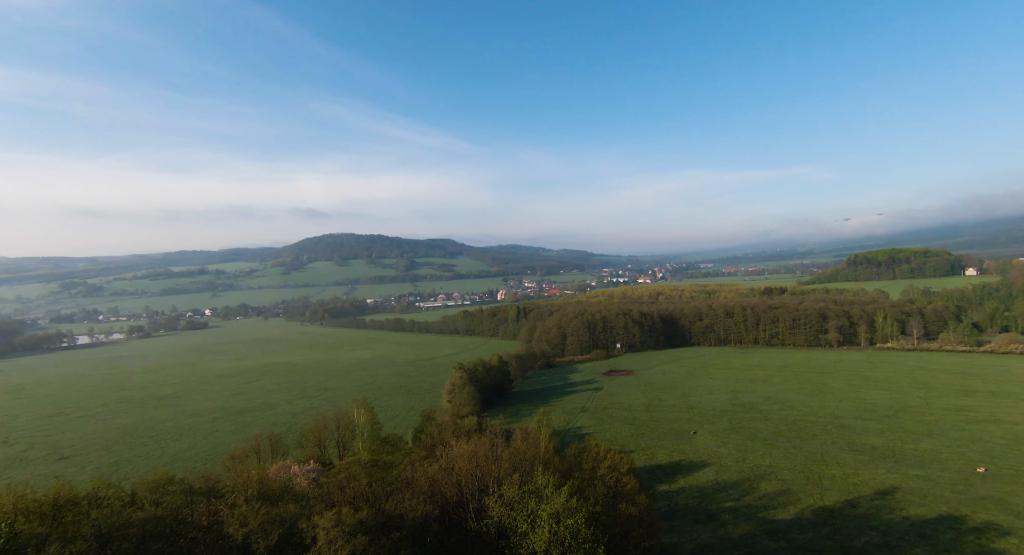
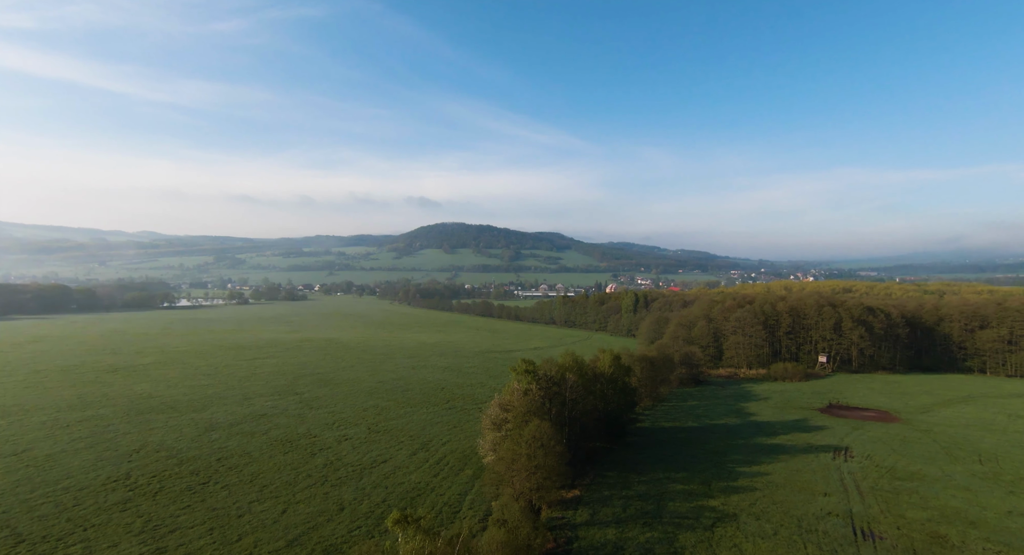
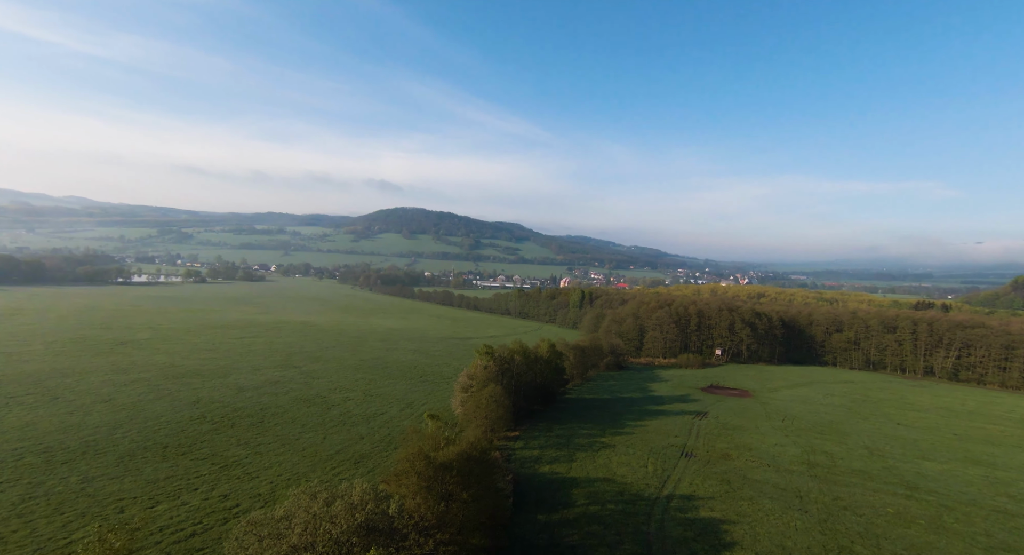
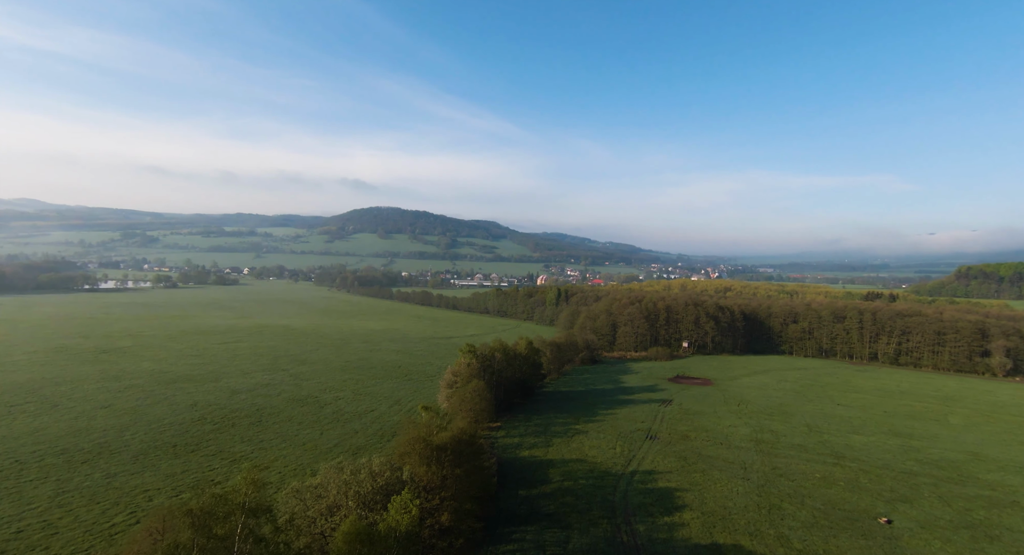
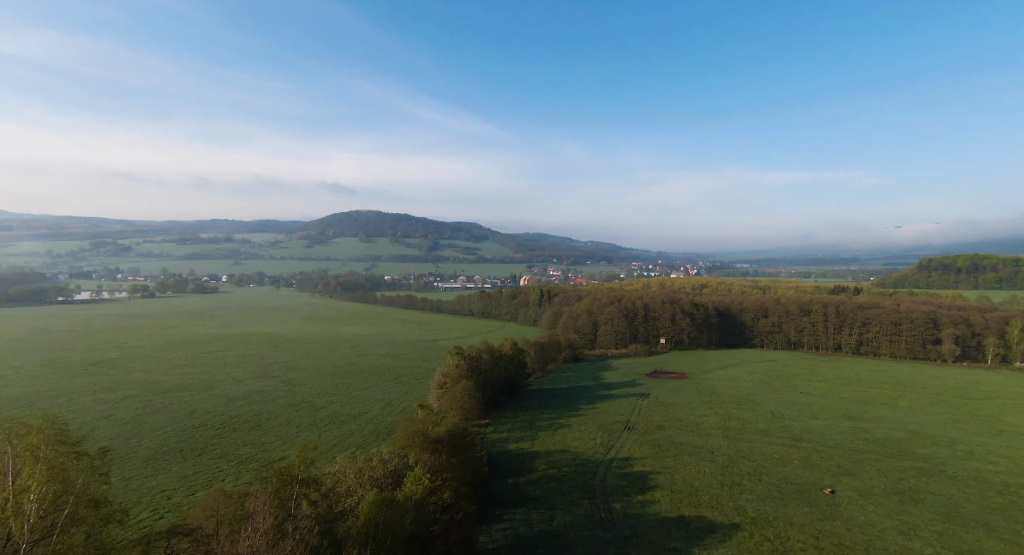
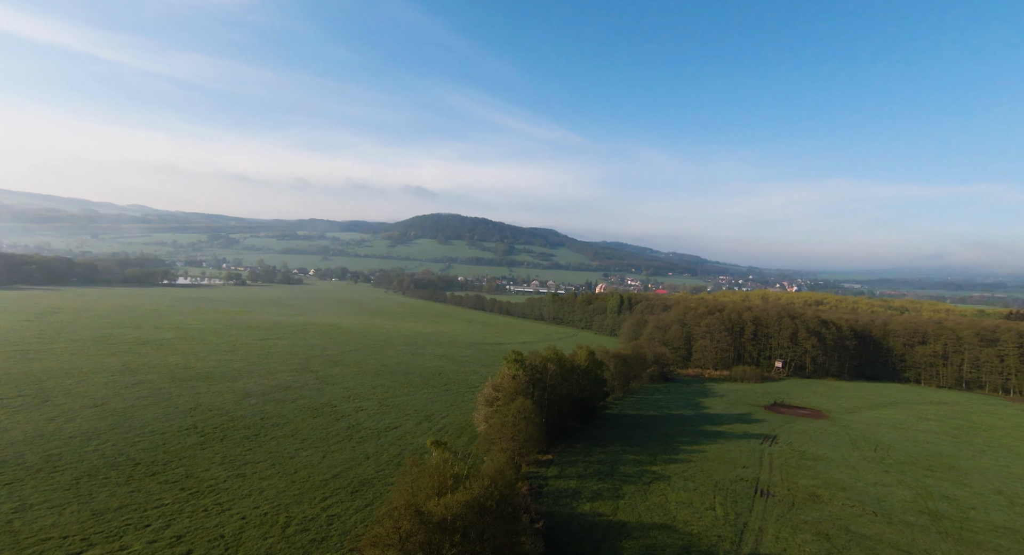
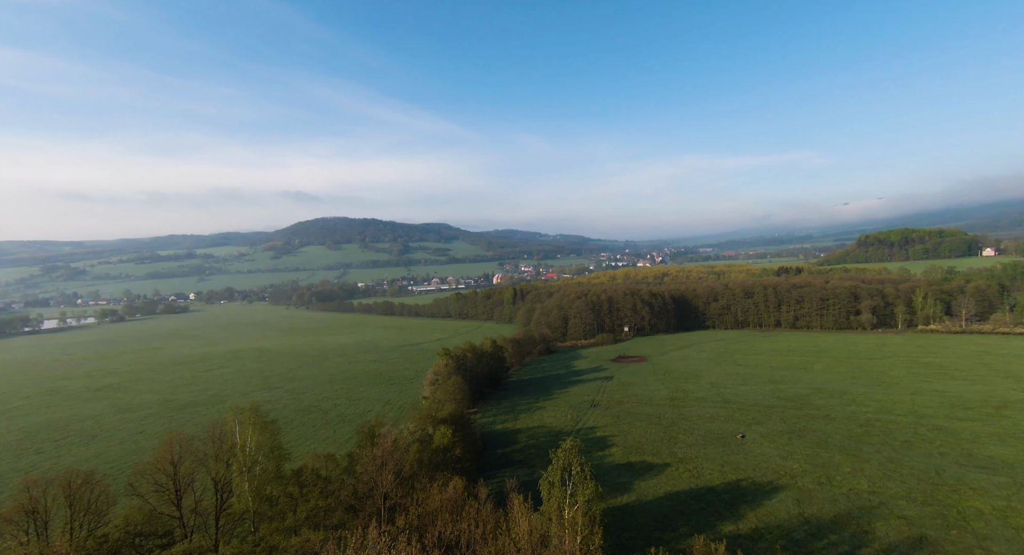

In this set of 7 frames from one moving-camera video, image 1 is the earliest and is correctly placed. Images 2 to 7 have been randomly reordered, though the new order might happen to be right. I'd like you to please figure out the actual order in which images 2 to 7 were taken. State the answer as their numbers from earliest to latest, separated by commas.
7, 5, 4, 3, 6, 2
